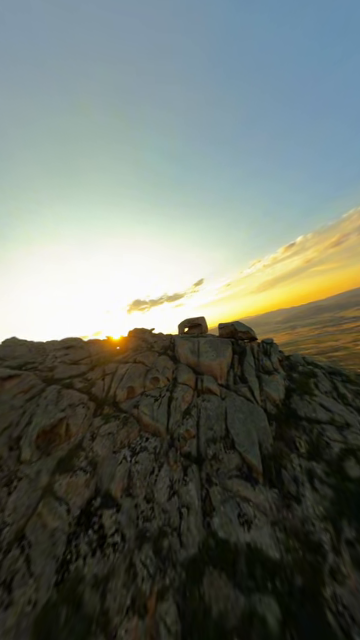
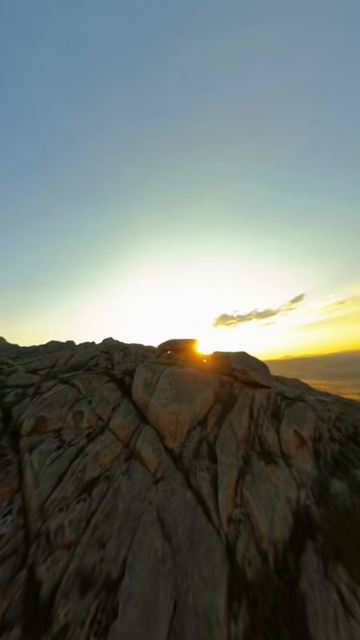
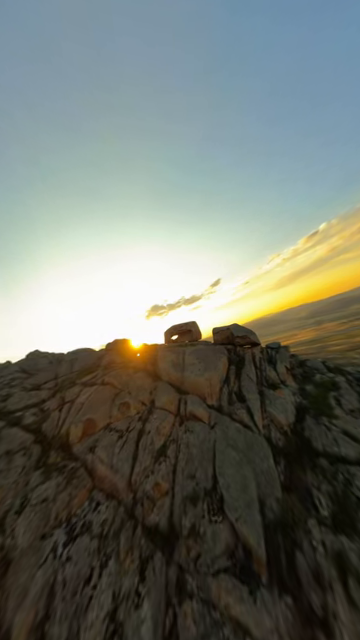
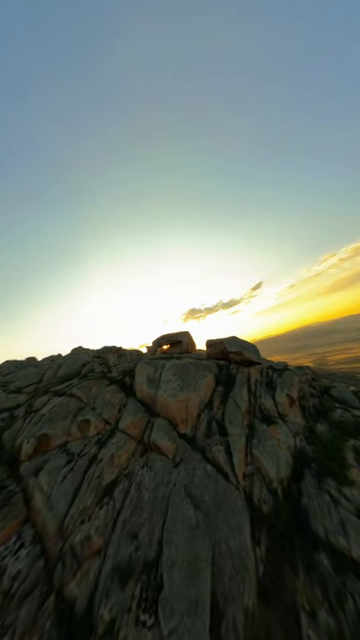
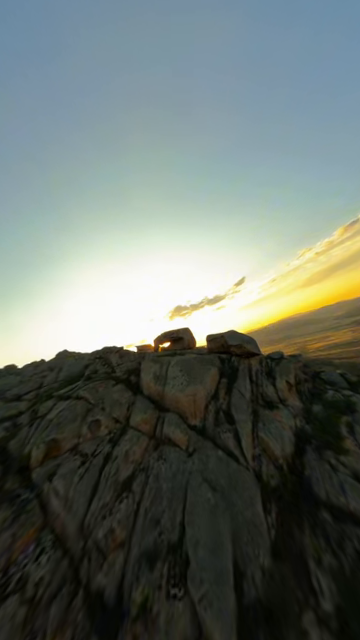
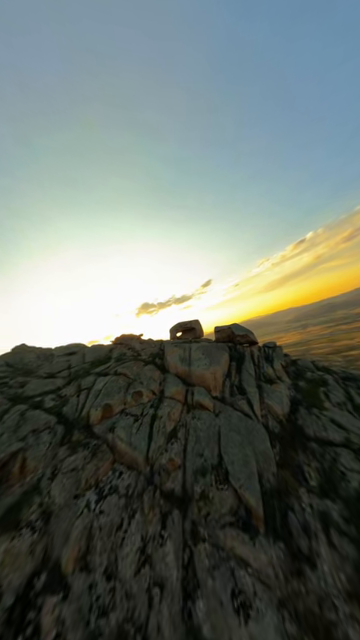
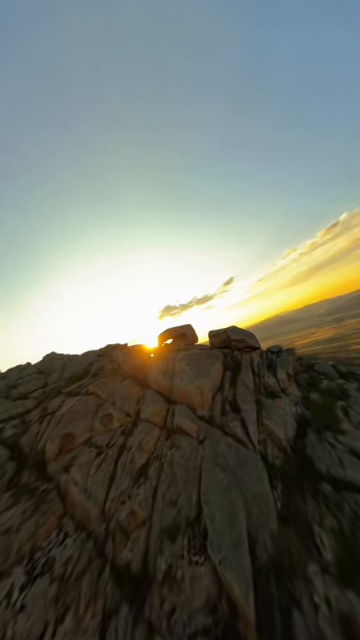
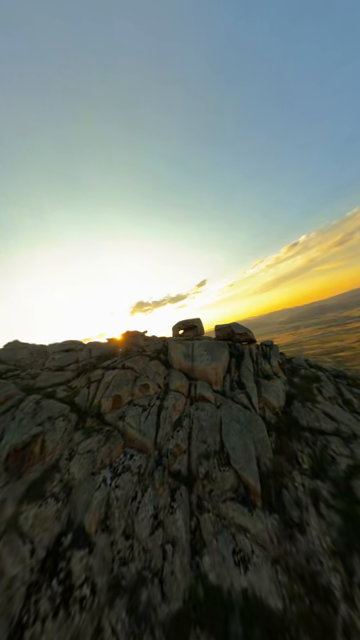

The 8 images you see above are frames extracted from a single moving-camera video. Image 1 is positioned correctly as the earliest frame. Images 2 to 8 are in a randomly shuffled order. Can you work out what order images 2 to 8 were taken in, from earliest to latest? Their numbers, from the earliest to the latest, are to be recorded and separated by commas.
8, 6, 3, 7, 5, 4, 2
